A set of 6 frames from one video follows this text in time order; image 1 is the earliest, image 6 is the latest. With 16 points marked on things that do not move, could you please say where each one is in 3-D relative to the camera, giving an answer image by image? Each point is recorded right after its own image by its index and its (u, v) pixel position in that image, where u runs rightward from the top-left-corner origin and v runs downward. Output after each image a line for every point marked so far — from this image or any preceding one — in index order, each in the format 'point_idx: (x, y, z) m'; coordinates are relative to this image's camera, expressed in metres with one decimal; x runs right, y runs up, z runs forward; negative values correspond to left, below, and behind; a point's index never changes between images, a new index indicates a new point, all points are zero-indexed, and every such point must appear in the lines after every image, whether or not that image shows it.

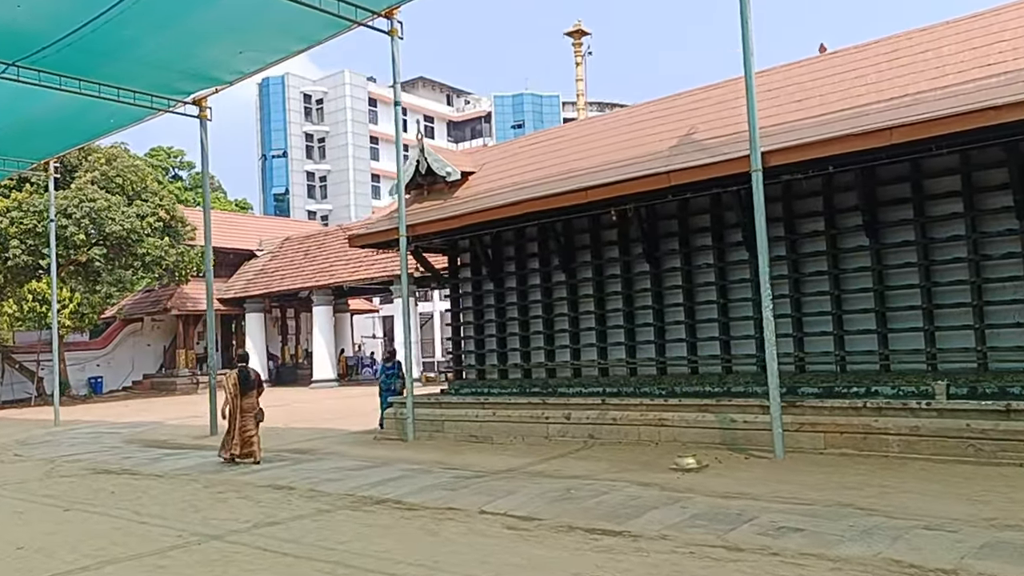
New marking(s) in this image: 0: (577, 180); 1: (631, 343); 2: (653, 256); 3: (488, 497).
0: (+1.0, +1.6, +11.7) m
1: (+1.8, -0.8, +12.4) m
2: (+2.1, +0.5, +12.0) m
3: (-0.2, -2.2, +8.5) m
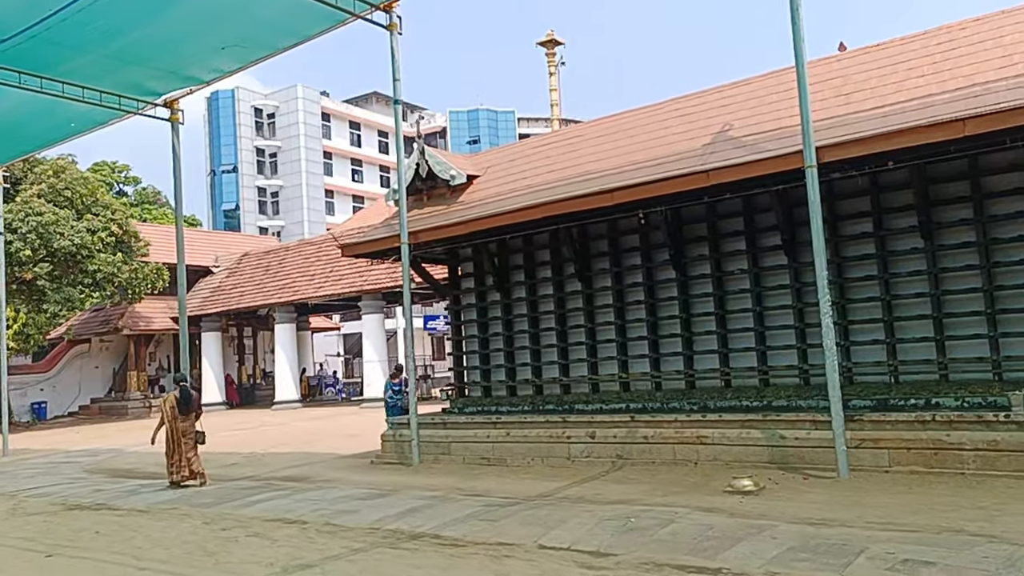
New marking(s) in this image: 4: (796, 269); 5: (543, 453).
0: (+1.2, +1.5, +11.0) m
1: (+2.1, -1.0, +11.6) m
2: (+2.4, +0.4, +11.3) m
3: (+0.3, -2.3, +7.6) m
4: (+3.7, +0.3, +10.3) m
5: (+0.4, -2.4, +11.5) m
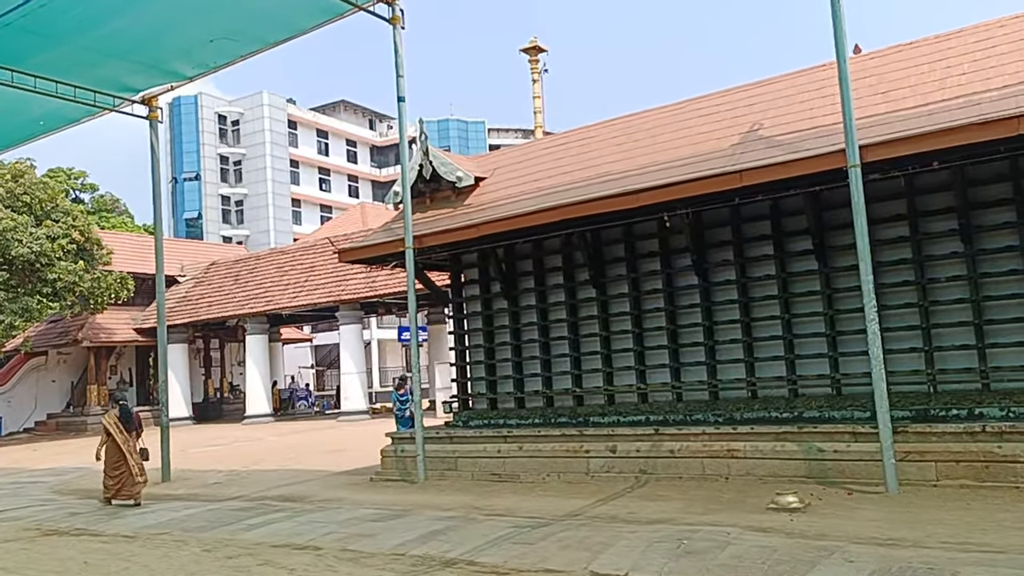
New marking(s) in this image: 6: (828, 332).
0: (+1.4, +1.4, +10.5) m
1: (+2.3, -1.1, +11.1) m
2: (+2.6, +0.3, +10.8) m
3: (+0.7, -2.3, +7.0) m
4: (+3.9, +0.2, +10.0) m
5: (+0.6, -2.5, +10.9) m
6: (+3.9, -0.6, +9.9) m
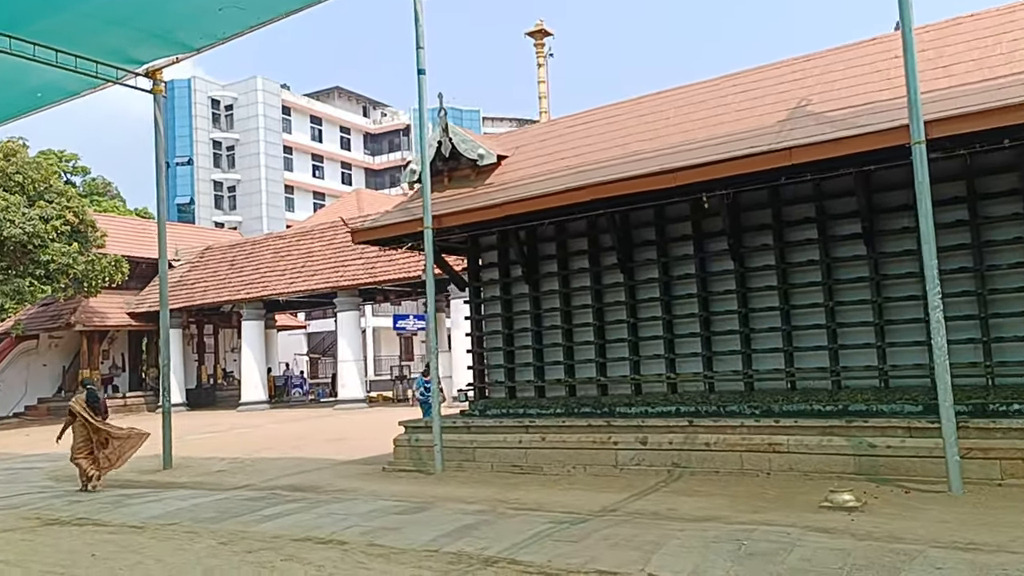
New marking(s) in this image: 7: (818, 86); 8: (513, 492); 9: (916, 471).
0: (+1.8, +1.6, +9.9) m
1: (+2.6, -0.9, +10.6) m
2: (+2.9, +0.5, +10.3) m
3: (+1.0, -2.1, +6.5) m
4: (+4.3, +0.3, +9.5) m
5: (+1.0, -2.3, +10.4) m
6: (+4.3, -0.4, +9.4) m
7: (+3.7, +2.4, +9.6) m
8: (0.0, -2.5, +9.7) m
9: (+4.2, -1.9, +8.3) m
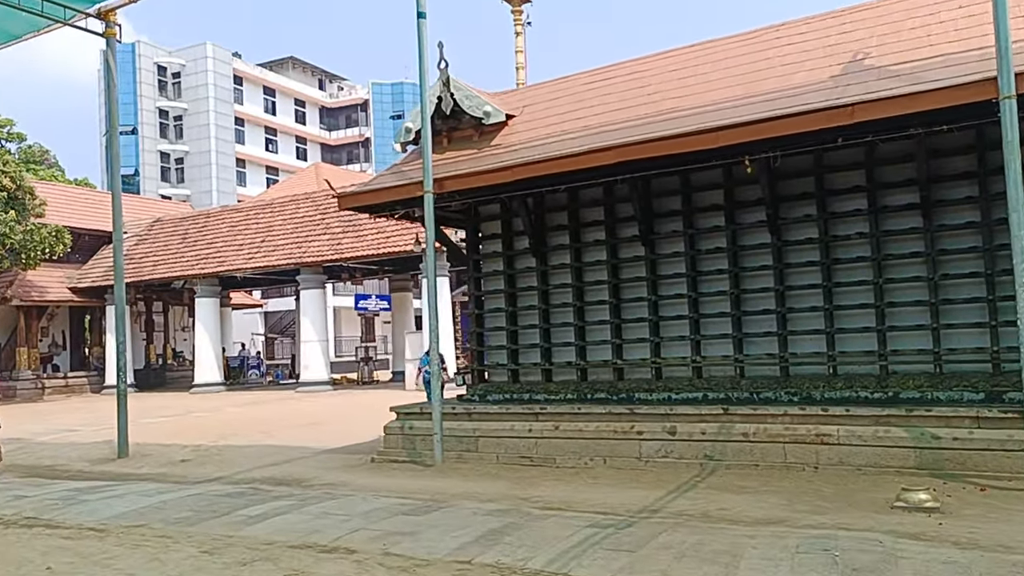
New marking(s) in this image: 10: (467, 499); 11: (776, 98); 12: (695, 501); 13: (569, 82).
0: (+2.0, +1.9, +8.9) m
1: (+2.8, -0.6, +9.7) m
2: (+3.1, +0.8, +9.4) m
3: (+1.4, -1.9, +5.5) m
4: (+4.5, +0.6, +8.6) m
5: (+1.1, -1.9, +9.4) m
6: (+4.5, -0.1, +8.6) m
7: (+3.9, +2.7, +8.7) m
8: (+0.2, -2.2, +8.7) m
9: (+4.5, -1.7, +7.5) m
10: (-0.5, -2.2, +8.2) m
11: (+2.9, +2.1, +8.6) m
12: (+1.7, -2.0, +7.6) m
13: (+0.8, +3.0, +11.6) m
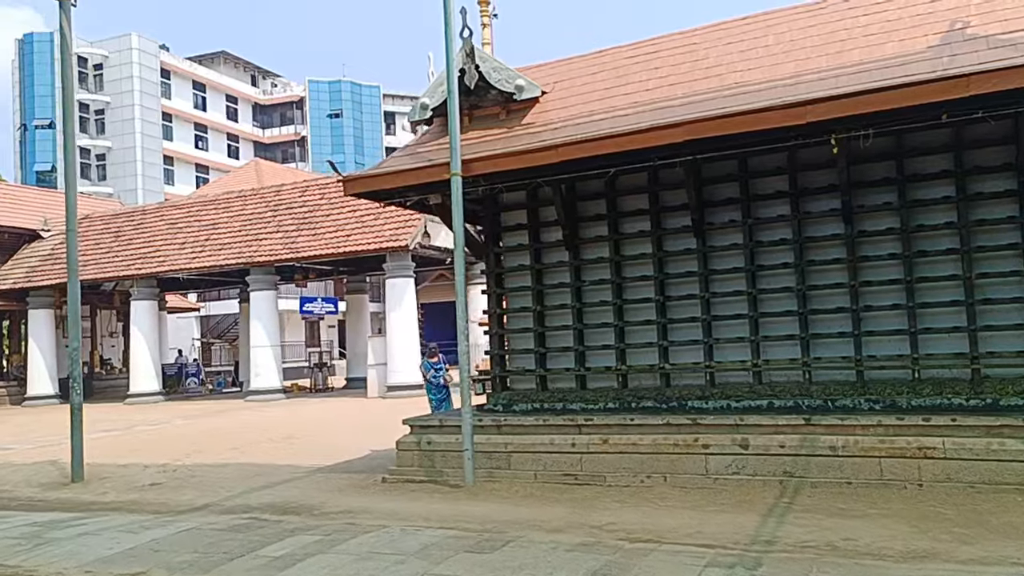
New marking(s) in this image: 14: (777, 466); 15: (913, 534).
0: (+2.6, +1.9, +7.9) m
1: (+3.2, -0.5, +8.7) m
2: (+3.6, +0.8, +8.5) m
3: (+2.3, -1.8, +4.4) m
4: (+5.1, +0.6, +7.9) m
5: (+1.6, -1.9, +8.3) m
6: (+5.1, -0.1, +7.8) m
7: (+4.5, +2.7, +7.9) m
8: (+0.8, -2.1, +7.5) m
9: (+5.1, -1.6, +6.7) m
10: (+0.1, -2.1, +7.0) m
11: (+3.4, +2.1, +7.7) m
12: (+2.4, -2.0, +6.5) m
13: (+1.1, +3.0, +10.5) m
14: (+2.6, -1.8, +7.9) m
15: (+3.1, -1.9, +6.2) m
